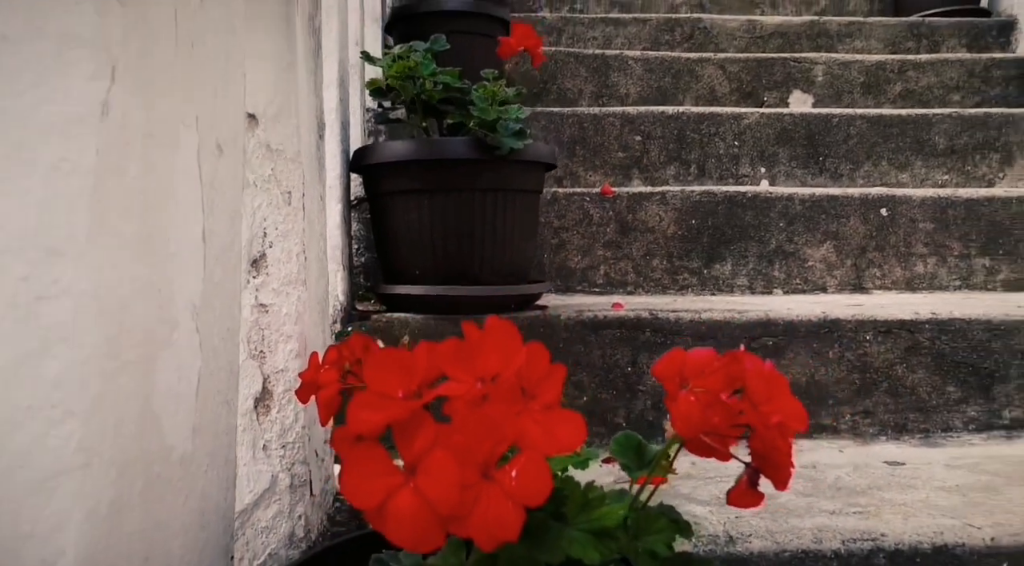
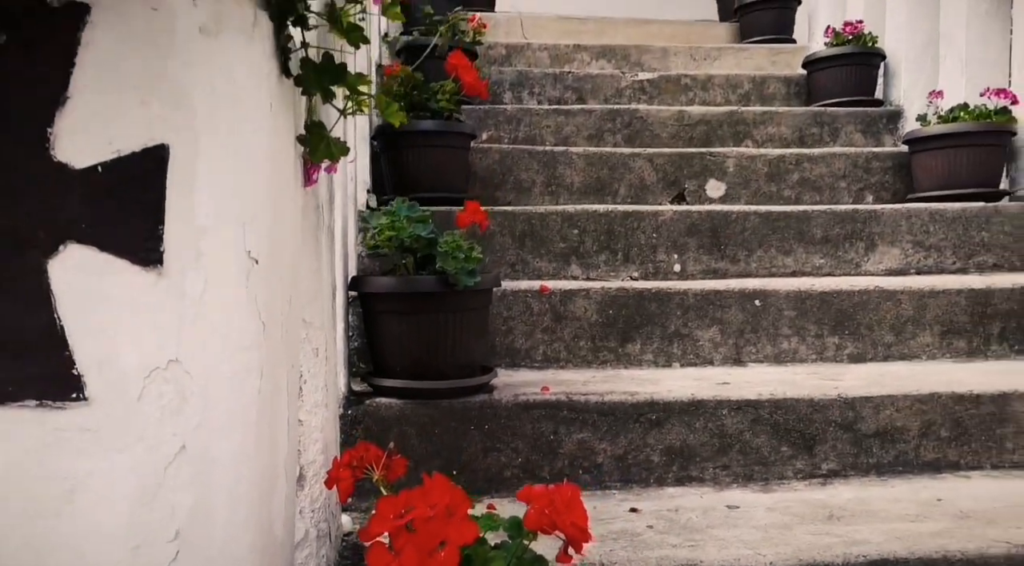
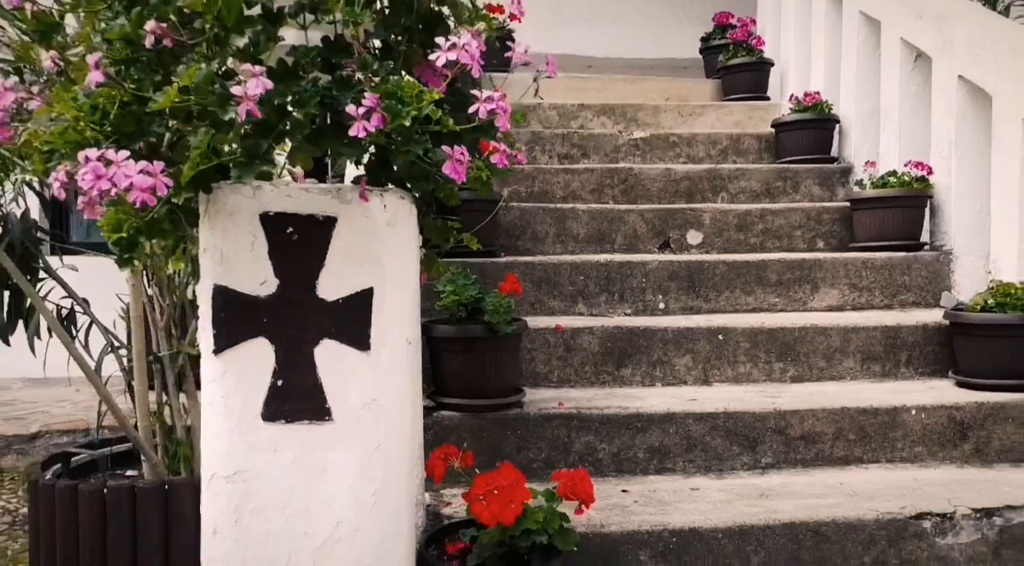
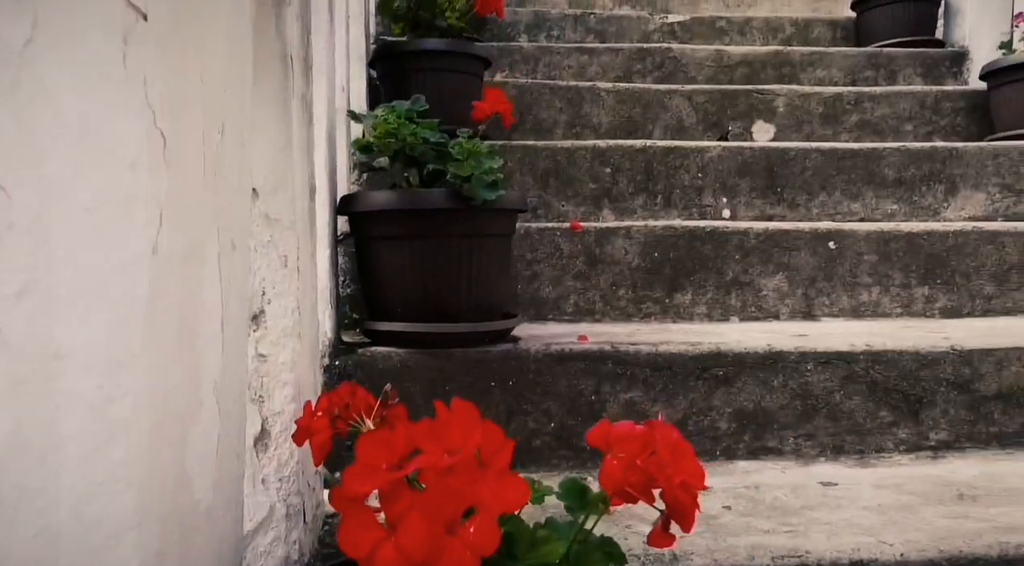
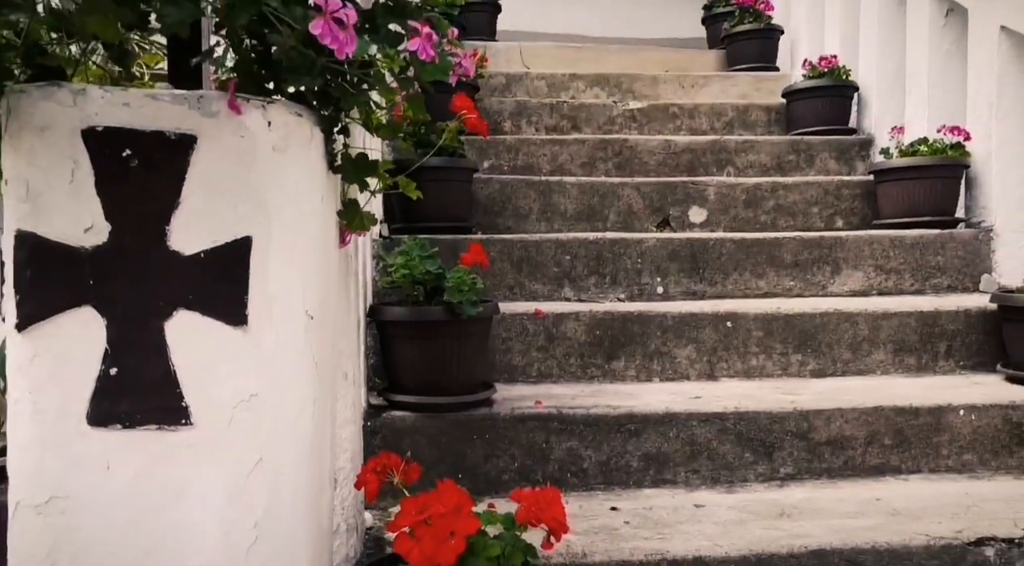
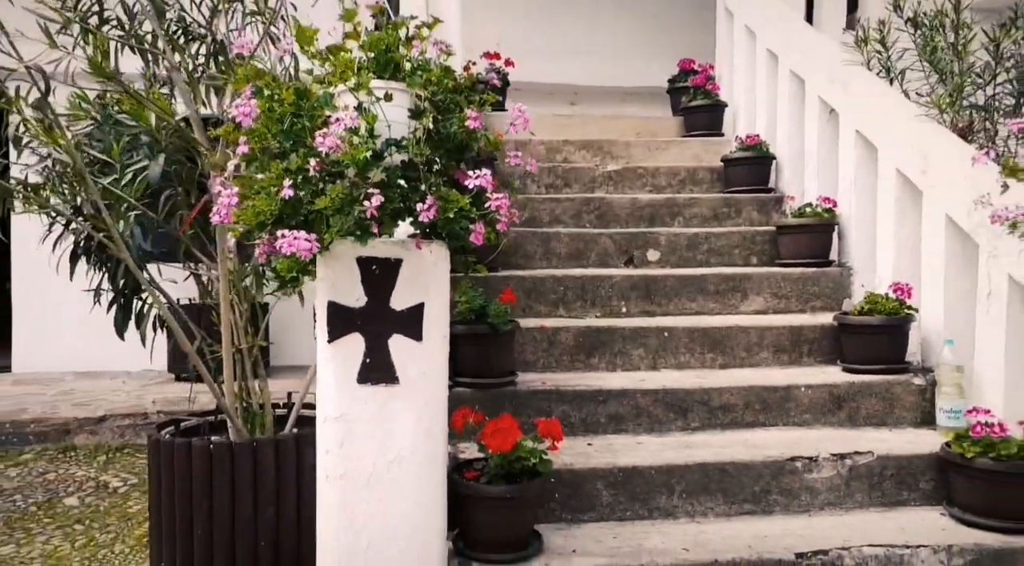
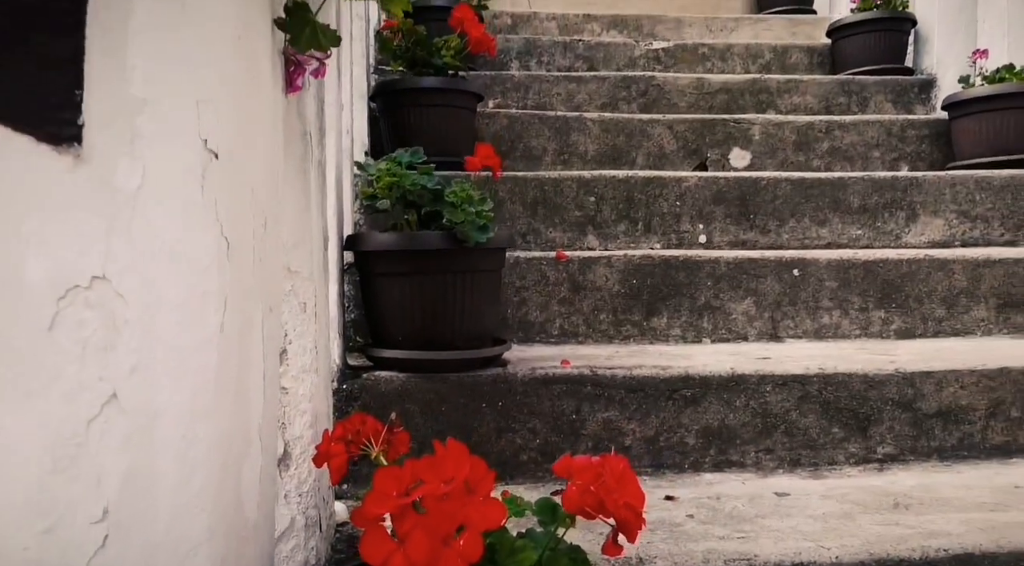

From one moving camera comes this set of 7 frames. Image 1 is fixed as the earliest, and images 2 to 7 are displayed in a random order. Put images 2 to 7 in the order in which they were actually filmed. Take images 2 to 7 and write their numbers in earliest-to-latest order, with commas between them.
4, 7, 2, 5, 3, 6
